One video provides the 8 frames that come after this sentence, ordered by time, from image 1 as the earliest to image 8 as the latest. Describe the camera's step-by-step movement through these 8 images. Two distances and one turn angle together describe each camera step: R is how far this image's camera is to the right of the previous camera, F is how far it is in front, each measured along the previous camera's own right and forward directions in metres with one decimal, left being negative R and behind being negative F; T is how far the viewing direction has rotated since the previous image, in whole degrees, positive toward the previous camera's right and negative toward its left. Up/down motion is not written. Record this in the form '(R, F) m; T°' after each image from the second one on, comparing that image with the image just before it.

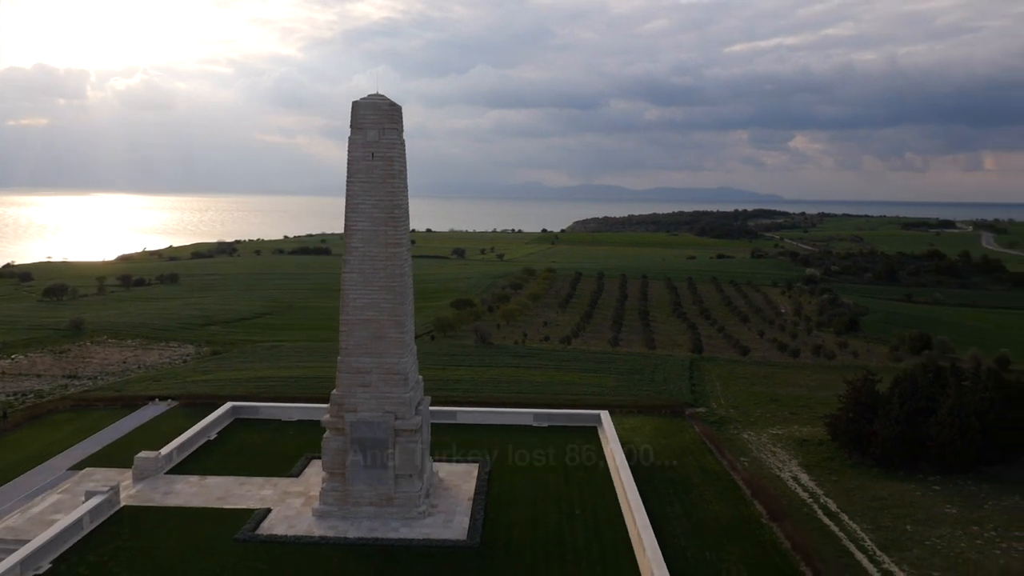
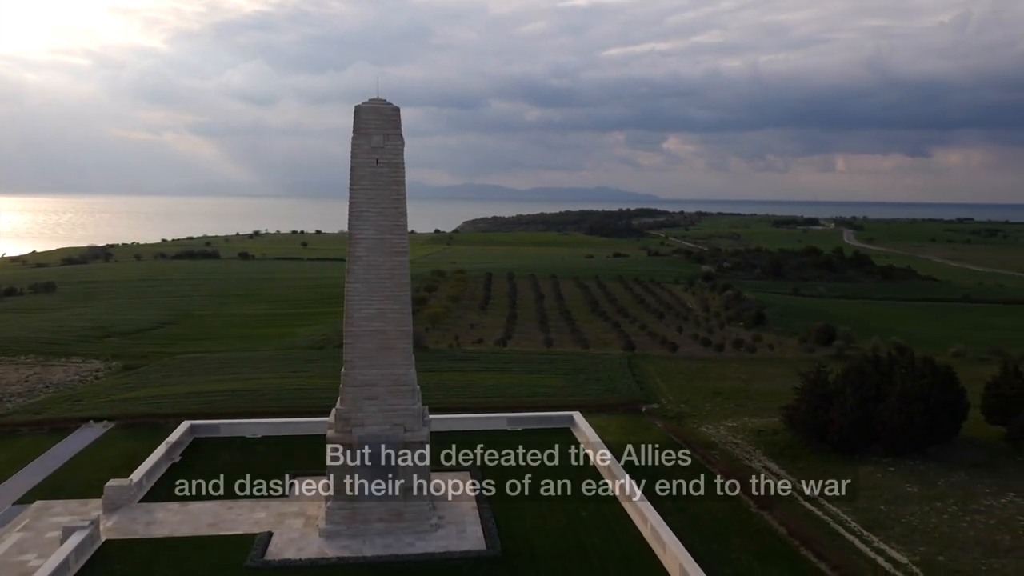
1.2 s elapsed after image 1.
(-2.2, +0.2) m; +9°
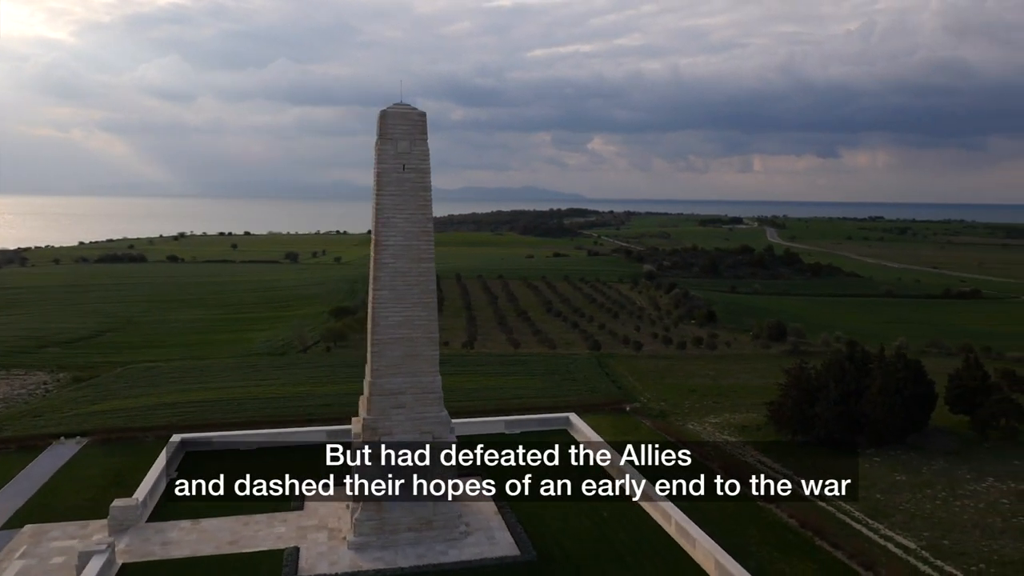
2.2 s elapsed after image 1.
(-1.8, 0.0) m; +6°
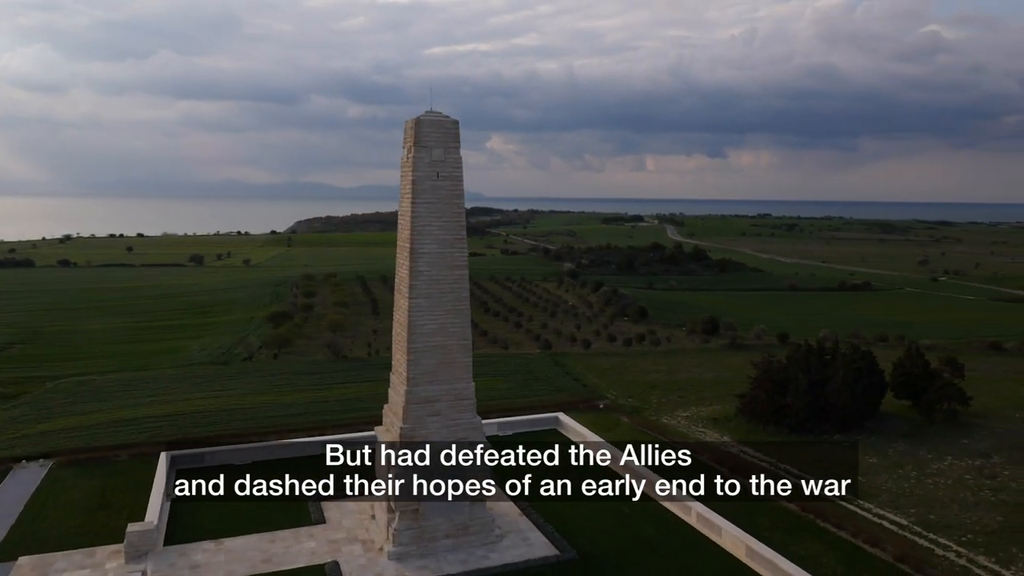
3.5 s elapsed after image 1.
(-2.3, -0.1) m; +8°
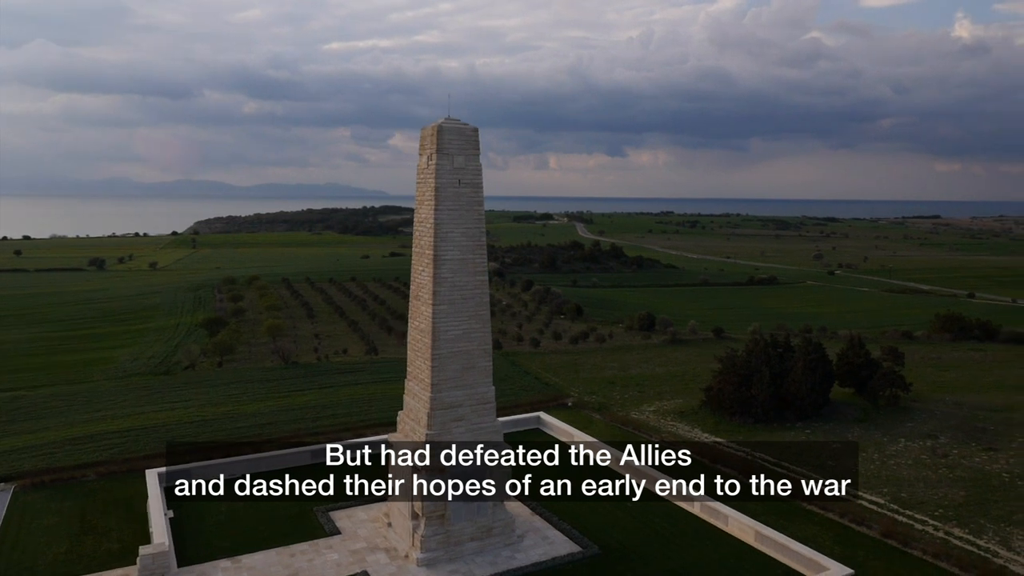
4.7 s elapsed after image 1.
(-2.0, -0.1) m; +7°
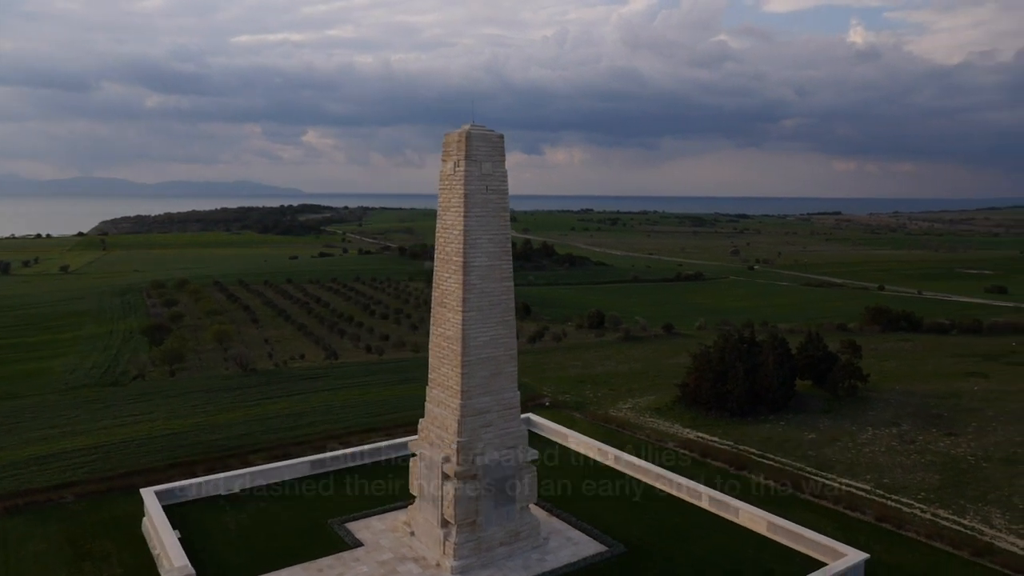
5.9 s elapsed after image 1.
(-1.9, 0.0) m; +6°
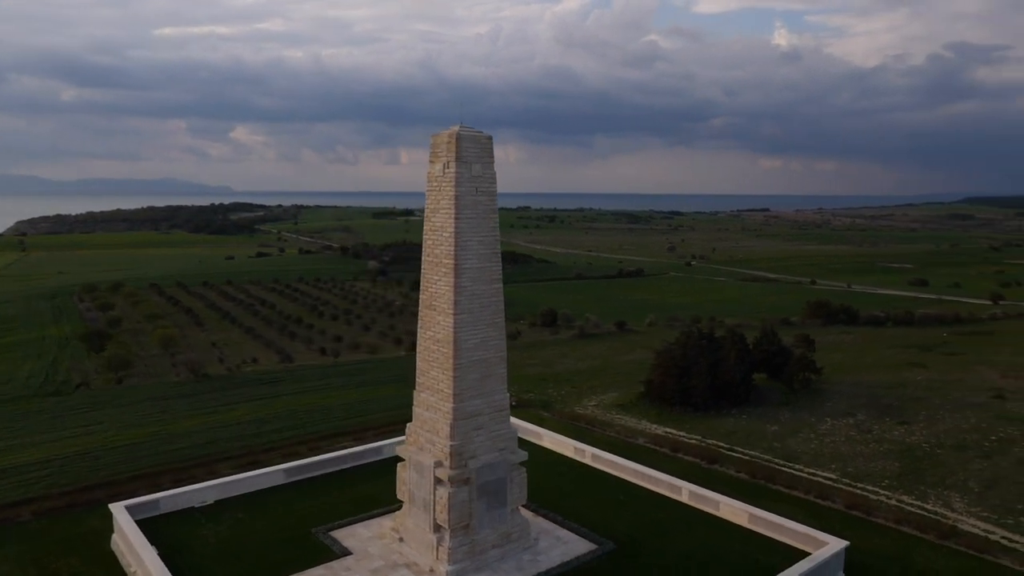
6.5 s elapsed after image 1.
(-0.9, +0.1) m; +5°
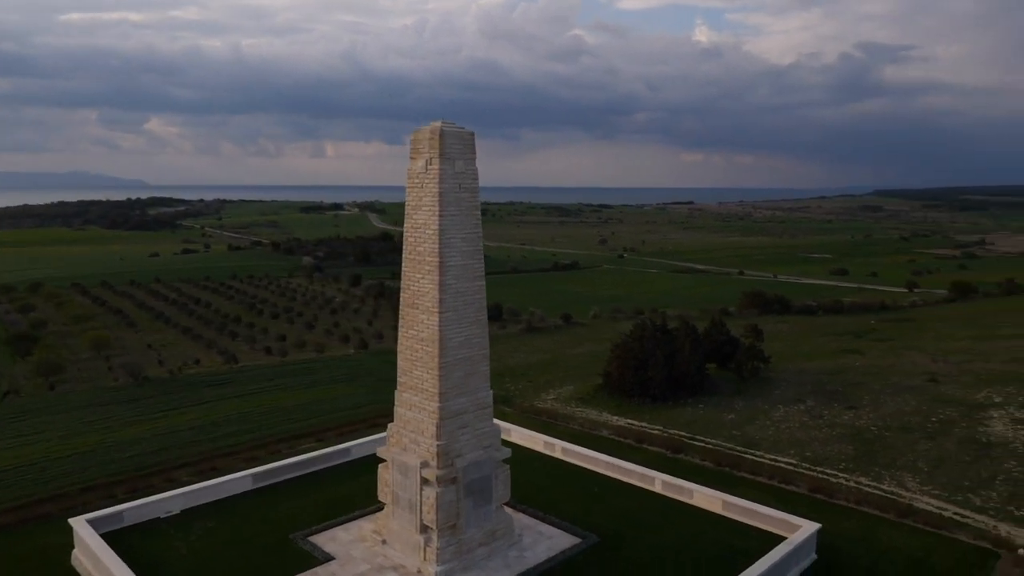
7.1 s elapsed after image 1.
(-1.0, +0.1) m; +5°
